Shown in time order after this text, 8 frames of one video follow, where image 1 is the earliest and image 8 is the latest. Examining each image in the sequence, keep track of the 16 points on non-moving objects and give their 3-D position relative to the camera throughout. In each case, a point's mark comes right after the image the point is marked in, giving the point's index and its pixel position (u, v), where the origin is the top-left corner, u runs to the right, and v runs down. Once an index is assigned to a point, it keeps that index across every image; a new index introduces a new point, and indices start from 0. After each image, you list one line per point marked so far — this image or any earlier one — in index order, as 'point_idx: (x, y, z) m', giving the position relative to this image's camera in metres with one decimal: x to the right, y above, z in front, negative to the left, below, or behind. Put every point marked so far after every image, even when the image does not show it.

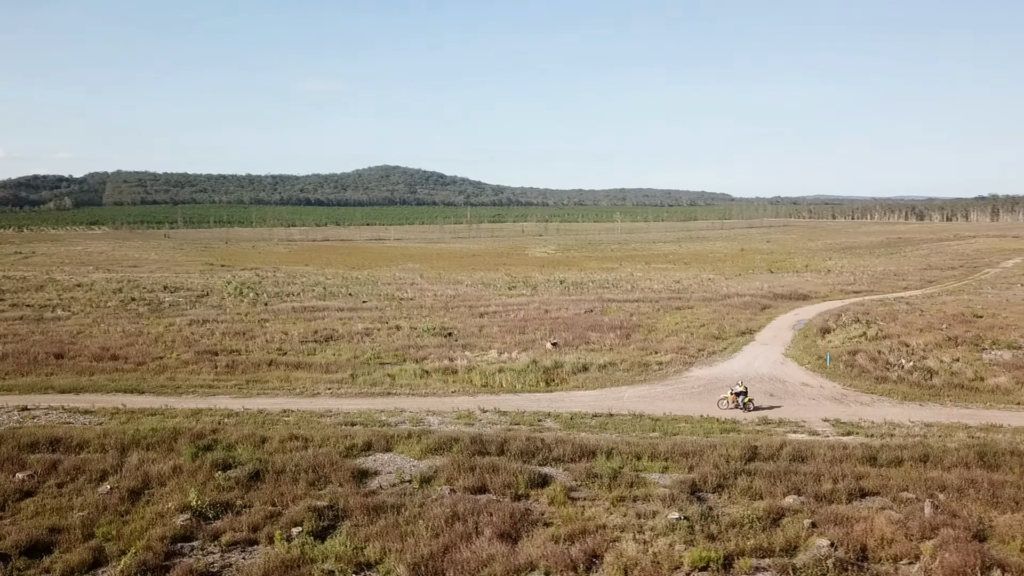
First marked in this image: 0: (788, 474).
0: (+5.6, -3.7, +16.1) m
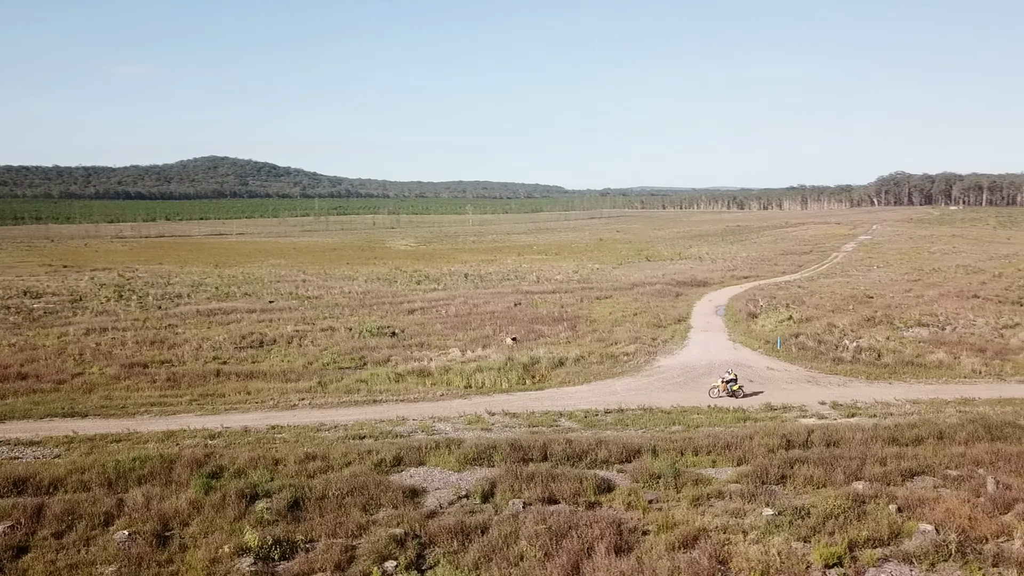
0: (+6.6, -3.5, +16.3) m
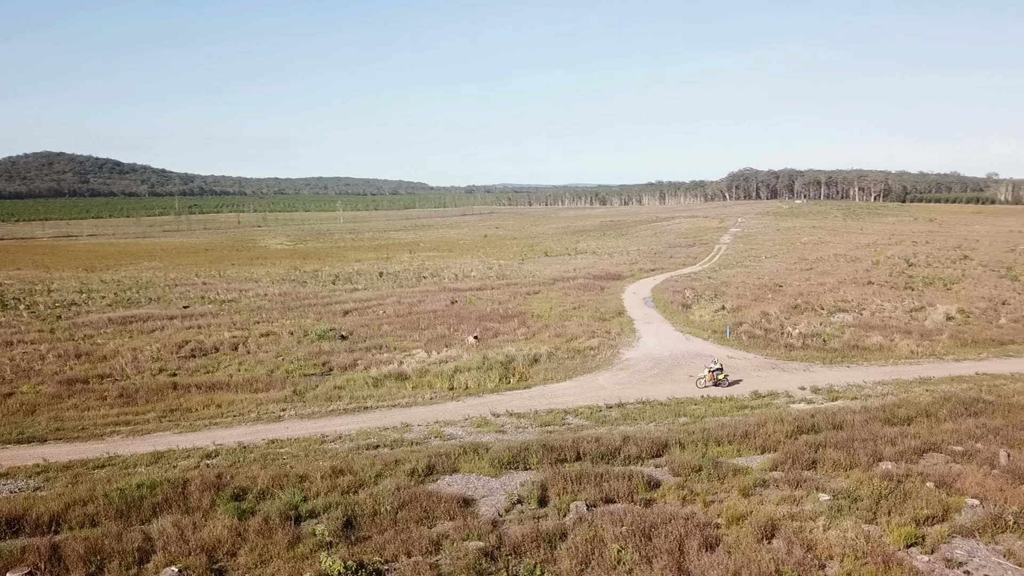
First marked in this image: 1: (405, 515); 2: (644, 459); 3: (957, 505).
0: (+7.1, -3.2, +17.0) m
1: (-1.7, -3.7, +13.2) m
2: (+2.6, -3.4, +16.1) m
3: (+7.5, -3.7, +13.7) m
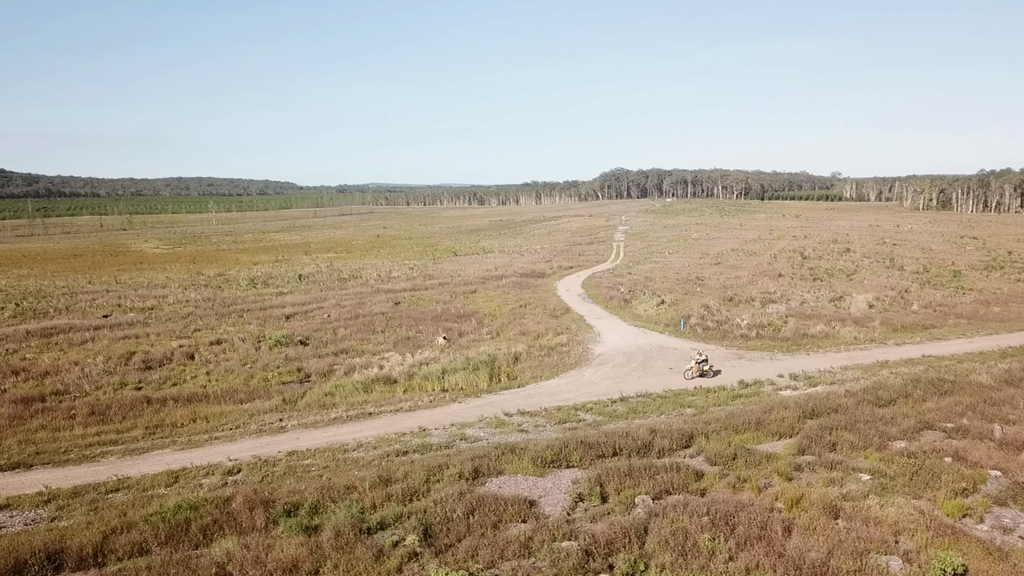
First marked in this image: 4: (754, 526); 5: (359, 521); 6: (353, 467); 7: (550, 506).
0: (+7.6, -3.0, +17.9) m
1: (-0.5, -3.7, +12.9) m
2: (+3.3, -3.3, +16.4) m
3: (+8.5, -3.4, +14.8) m
4: (+3.7, -3.7, +12.6) m
5: (-2.4, -3.7, +12.8) m
6: (-3.0, -3.4, +15.3) m
7: (+0.6, -3.7, +13.7) m
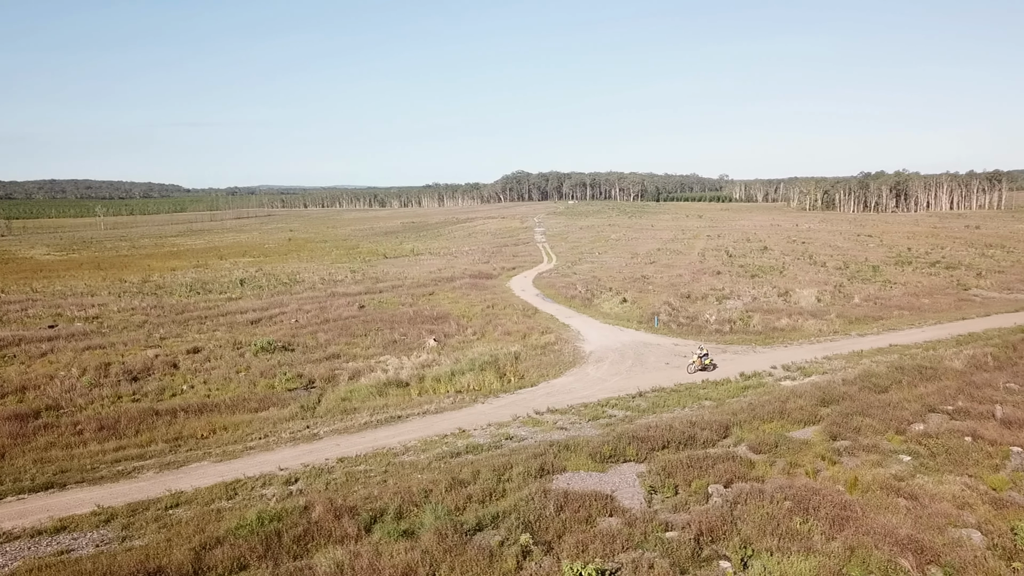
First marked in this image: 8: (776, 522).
0: (+8.4, -2.9, +19.0) m
1: (+0.9, -3.6, +13.0) m
2: (+4.3, -3.2, +17.0) m
3: (+9.7, -3.3, +16.0) m
4: (+5.2, -3.6, +13.2) m
5: (-0.9, -3.7, +12.6) m
6: (-1.8, -3.4, +15.1) m
7: (+2.0, -3.6, +14.0) m
8: (+4.1, -3.7, +12.6) m
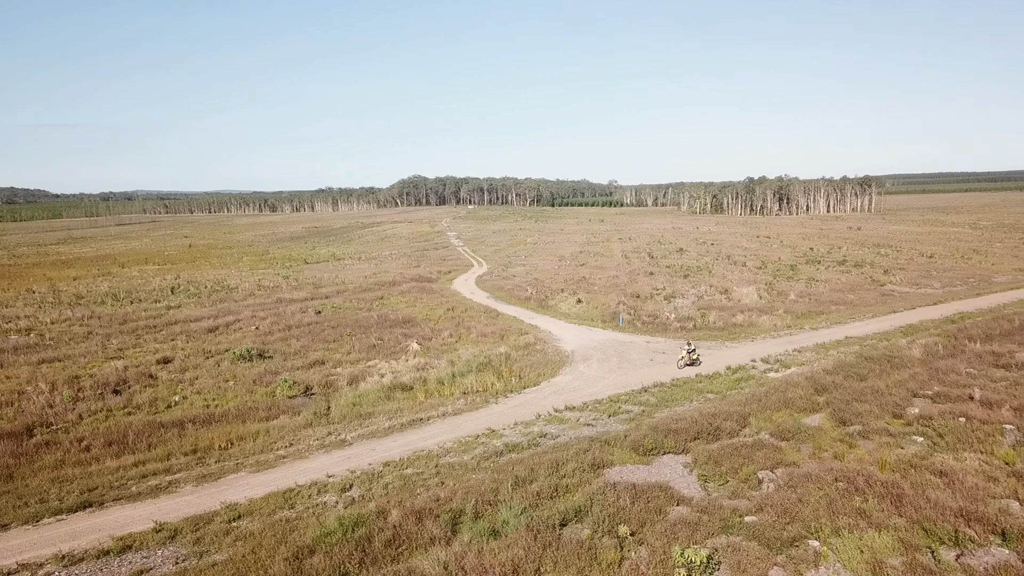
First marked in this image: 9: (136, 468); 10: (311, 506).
0: (+8.7, -2.7, +20.3) m
1: (+2.2, -3.6, +13.3) m
2: (+5.0, -3.1, +17.7) m
3: (+10.5, -3.1, +17.4) m
4: (+6.4, -3.4, +14.1) m
5: (+0.4, -3.6, +12.7) m
6: (-0.8, -3.4, +15.1) m
7: (+3.1, -3.6, +14.4) m
8: (+5.3, -3.5, +13.4) m
9: (-7.3, -3.5, +15.6) m
10: (-3.3, -3.6, +13.4) m
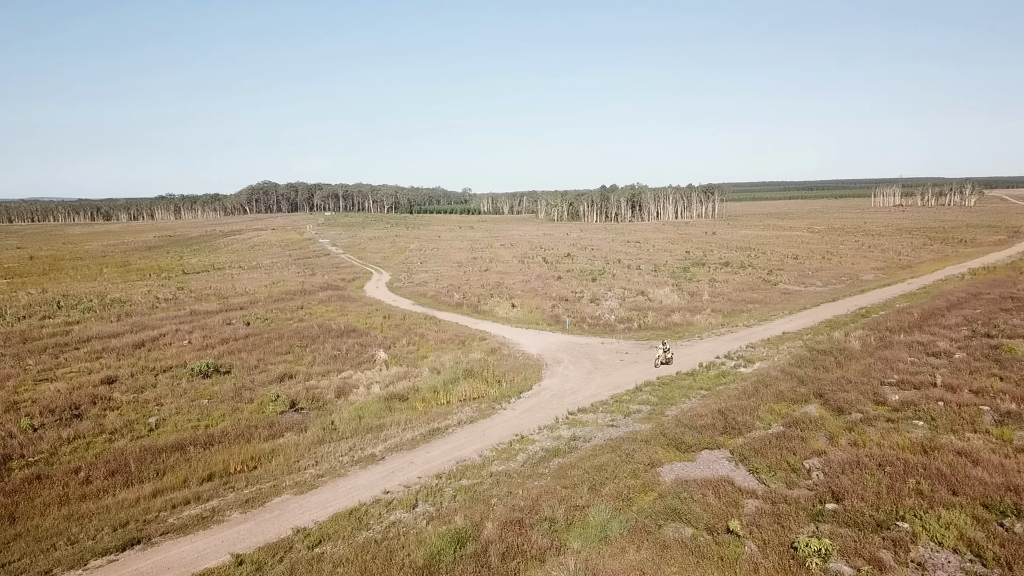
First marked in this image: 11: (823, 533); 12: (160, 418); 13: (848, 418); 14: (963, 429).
0: (+8.7, -2.6, +21.6) m
1: (+3.6, -3.6, +13.5) m
2: (+5.5, -3.1, +18.4) m
3: (+10.9, -2.9, +19.1) m
4: (+7.5, -3.3, +15.0) m
5: (+1.9, -3.6, +12.6) m
6: (+0.3, -3.5, +14.7) m
7: (+4.2, -3.5, +14.8) m
8: (+6.6, -3.4, +14.1) m
9: (-6.2, -3.6, +14.0) m
10: (-1.9, -3.7, +12.6) m
11: (+4.7, -3.7, +12.4) m
12: (-8.2, -3.0, +18.7) m
13: (+7.8, -3.0, +18.9) m
14: (+9.8, -3.1, +17.7) m
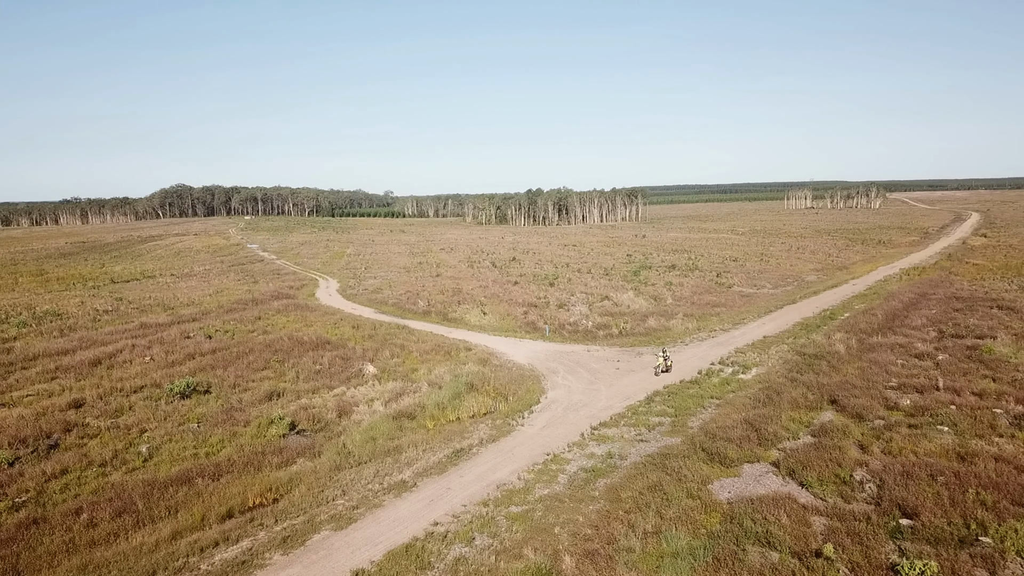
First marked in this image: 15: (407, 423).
0: (+8.9, -2.8, +21.5) m
1: (+4.5, -3.7, +12.9) m
2: (+6.0, -3.2, +18.0) m
3: (+11.3, -3.0, +19.2) m
4: (+8.3, -3.5, +14.9) m
5: (+3.0, -3.8, +11.9) m
6: (+1.2, -3.7, +13.8) m
7: (+5.1, -3.7, +14.3) m
8: (+7.6, -3.6, +13.9) m
9: (-5.2, -3.9, +12.6) m
10: (-0.8, -3.9, +11.5) m
11: (+5.8, -3.9, +11.9) m
12: (-7.6, -3.3, +17.0) m
13: (+8.3, -3.2, +18.7) m
14: (+10.3, -3.2, +17.7) m
15: (-2.5, -3.1, +18.8) m
